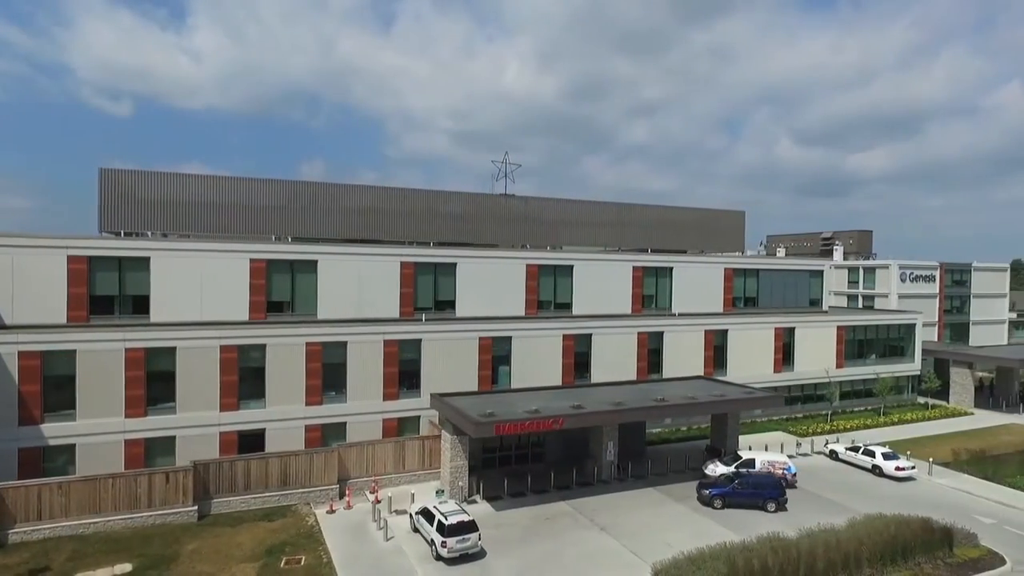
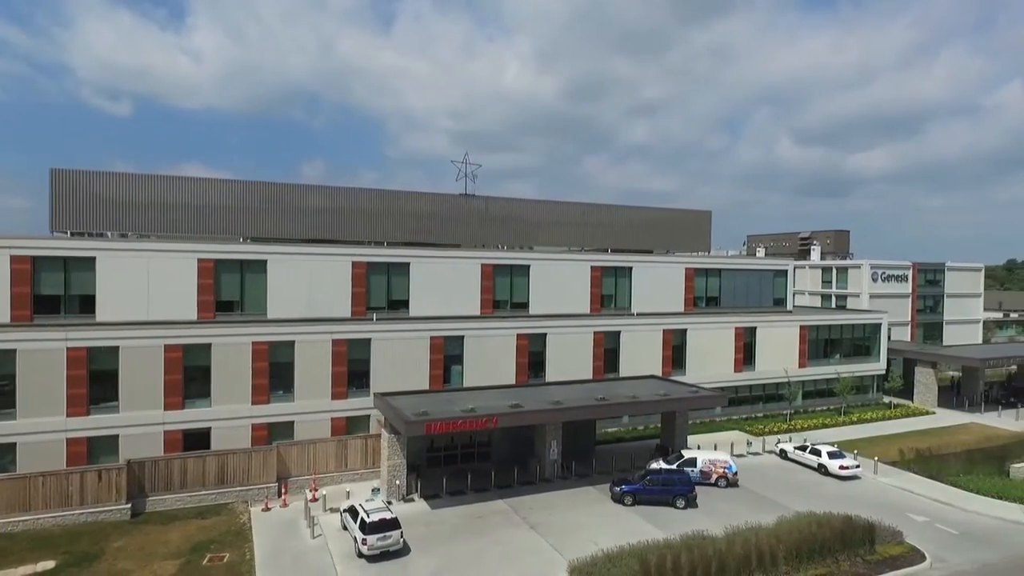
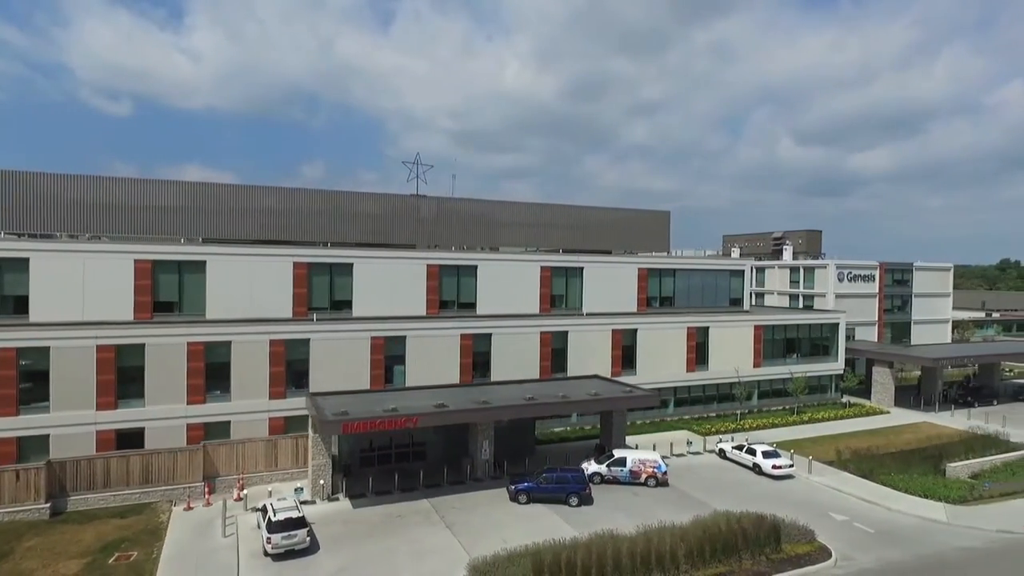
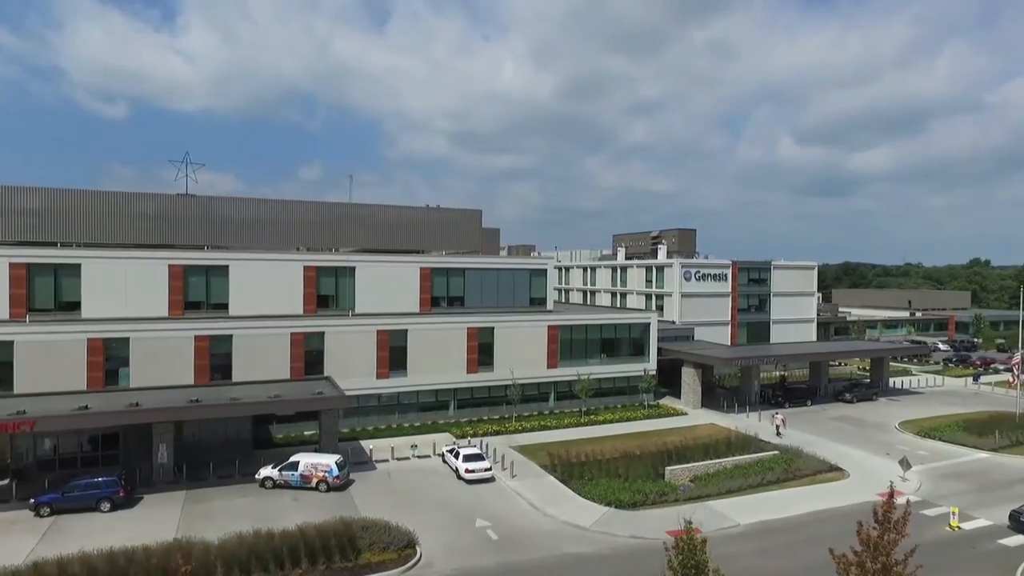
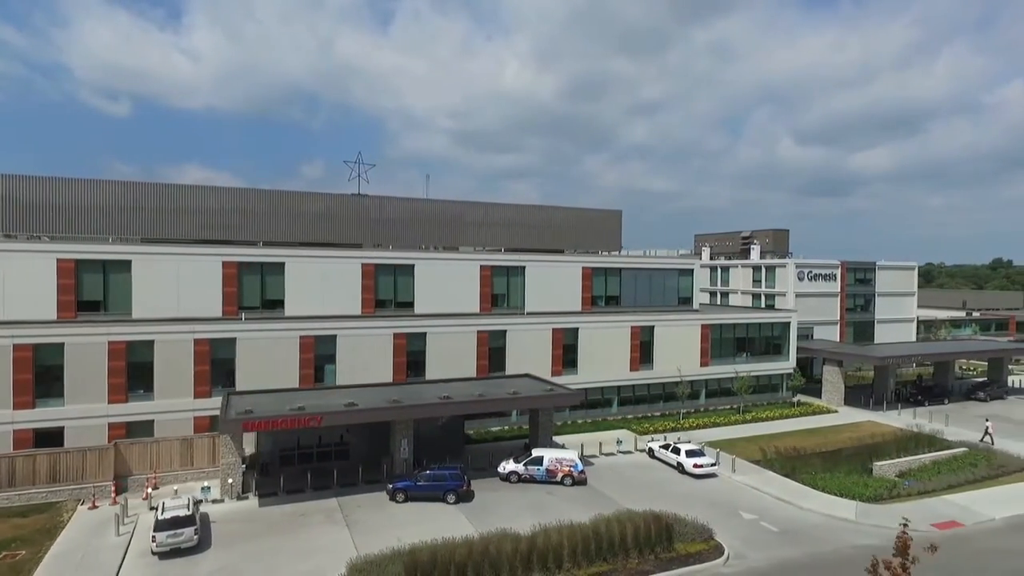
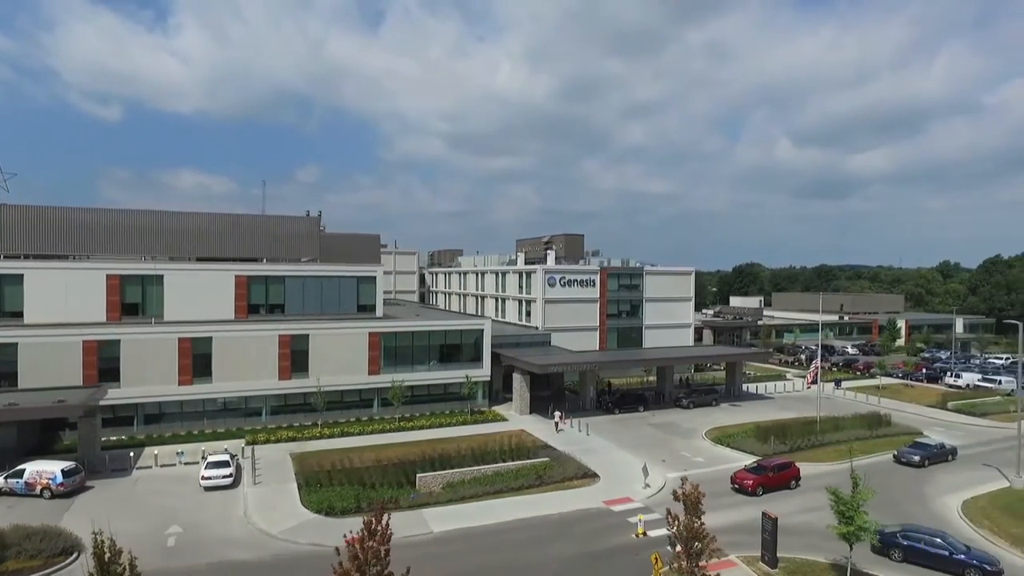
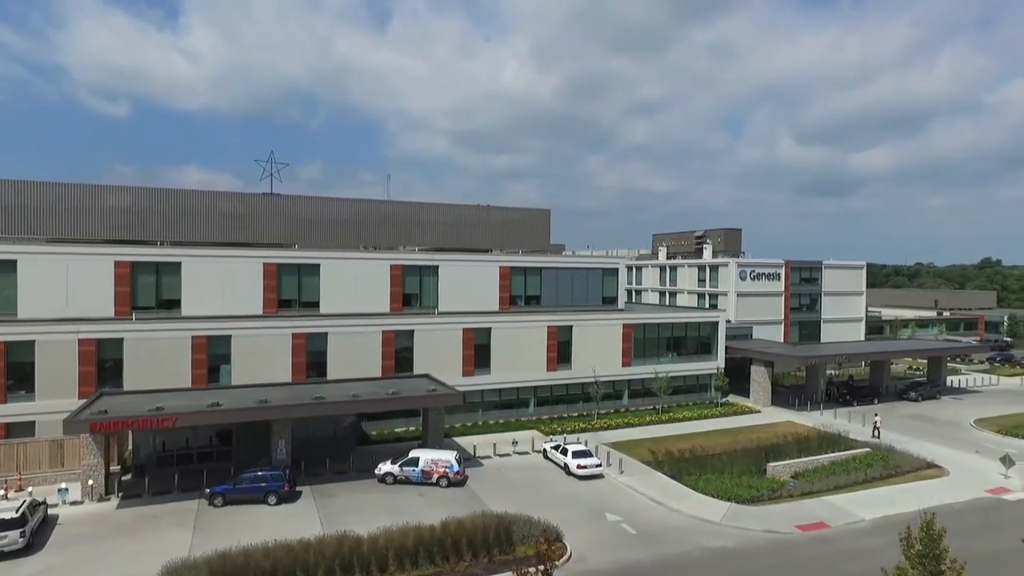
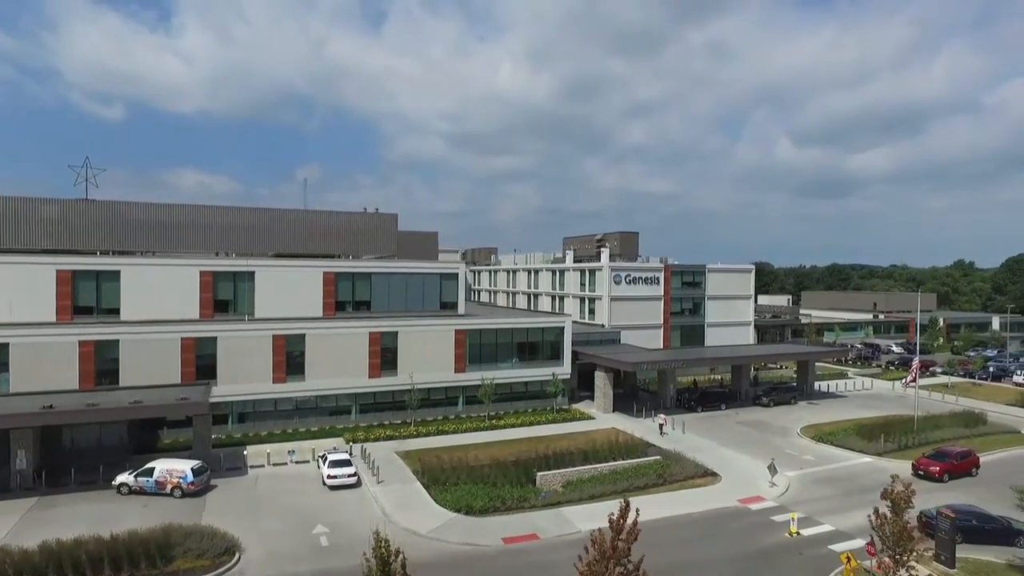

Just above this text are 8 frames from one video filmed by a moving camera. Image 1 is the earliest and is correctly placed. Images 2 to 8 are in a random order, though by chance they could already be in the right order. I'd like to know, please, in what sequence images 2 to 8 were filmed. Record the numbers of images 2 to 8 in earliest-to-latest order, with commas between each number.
2, 3, 5, 7, 4, 8, 6
